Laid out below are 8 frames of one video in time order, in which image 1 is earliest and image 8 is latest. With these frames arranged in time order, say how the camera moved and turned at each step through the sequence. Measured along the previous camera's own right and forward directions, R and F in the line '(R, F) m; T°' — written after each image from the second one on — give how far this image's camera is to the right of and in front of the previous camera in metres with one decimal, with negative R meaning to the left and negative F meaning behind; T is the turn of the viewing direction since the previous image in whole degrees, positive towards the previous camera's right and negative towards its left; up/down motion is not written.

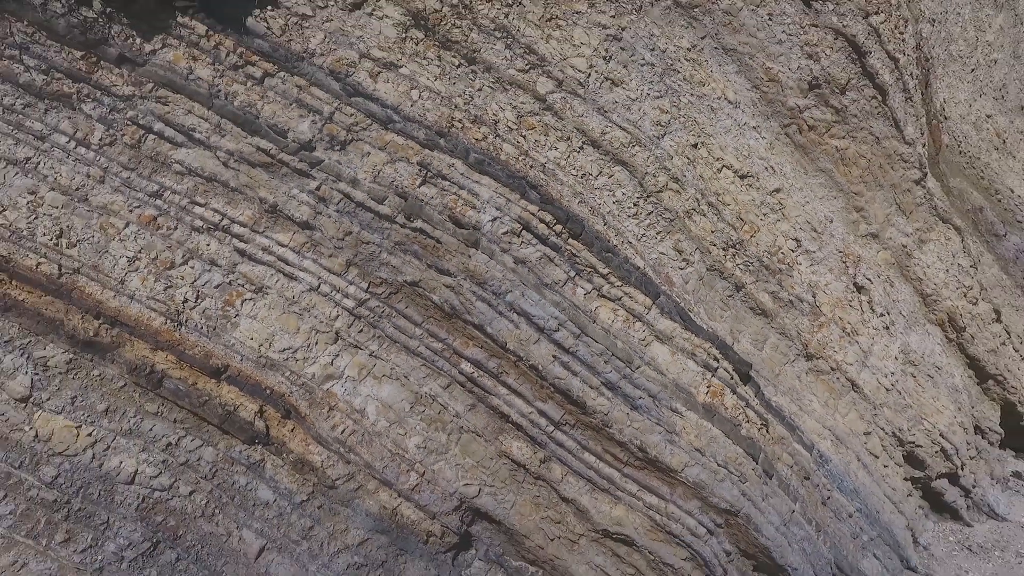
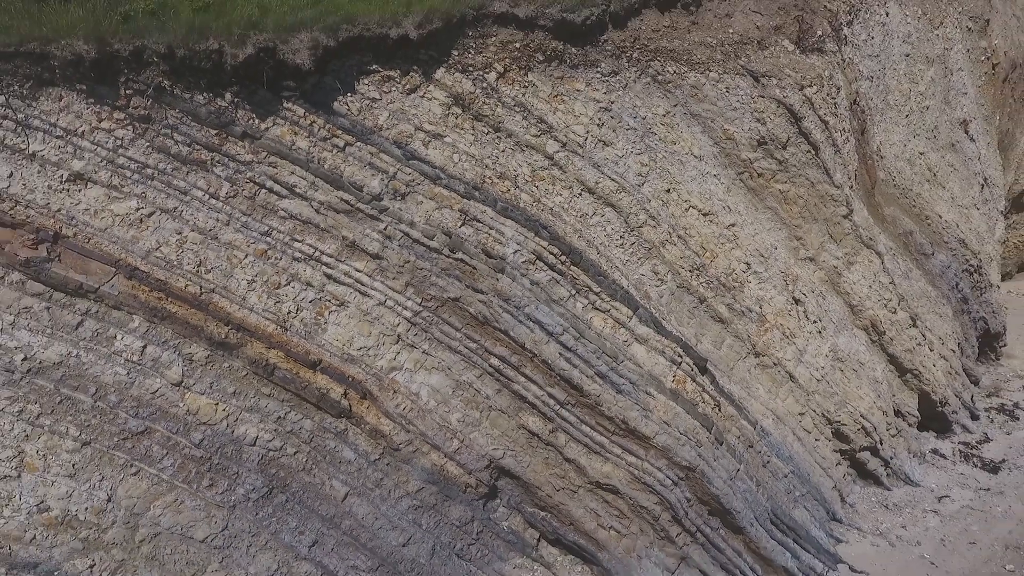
(-0.2, -1.4) m; 0°
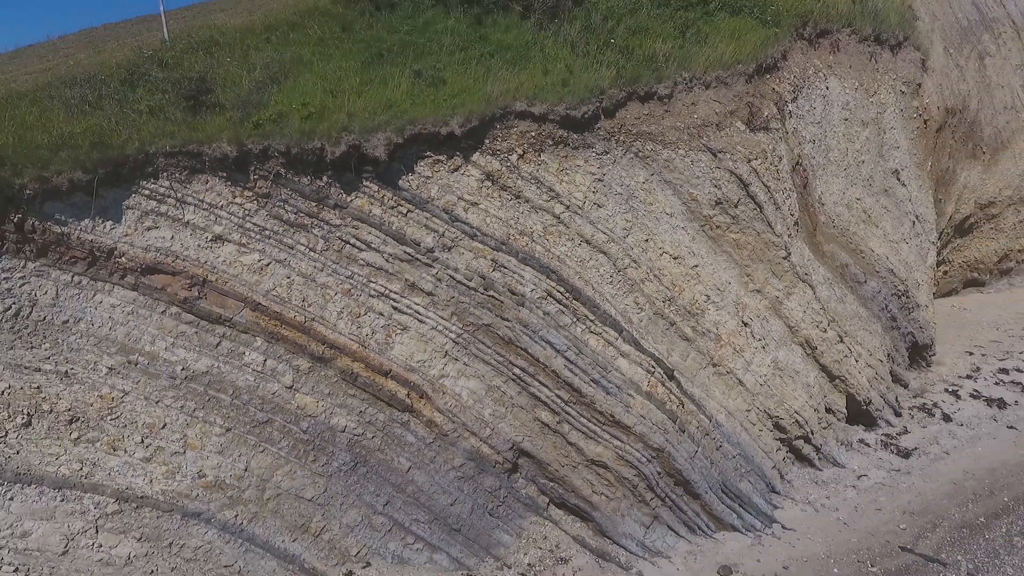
(-0.2, -1.9) m; 0°
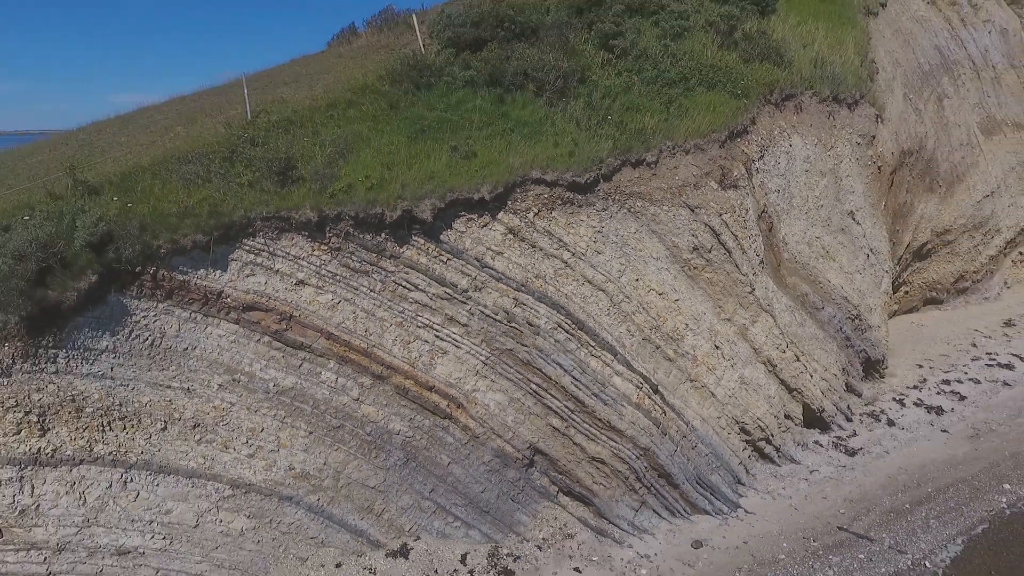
(-0.3, -1.9) m; 0°
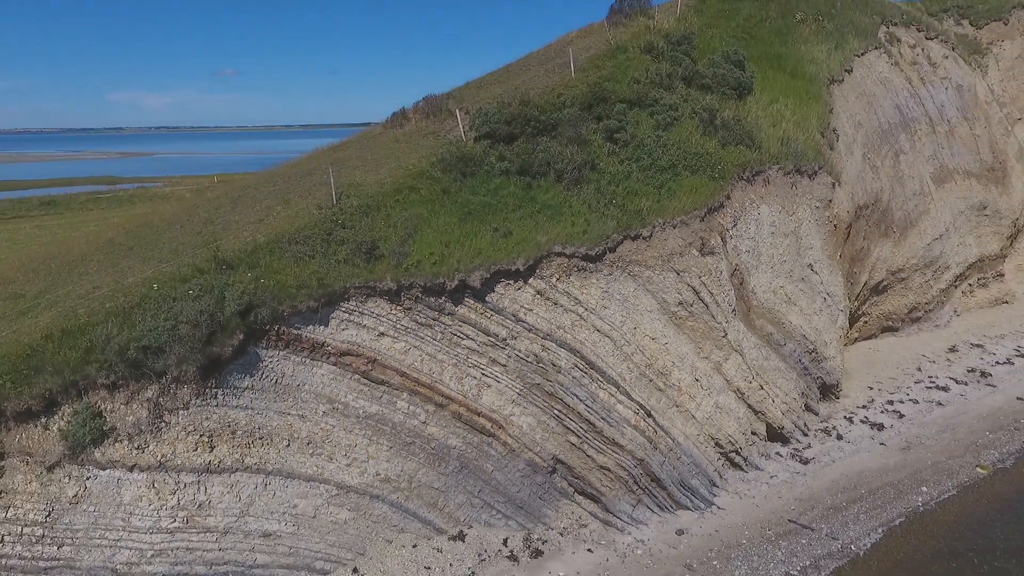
(-0.5, -2.9) m; 0°
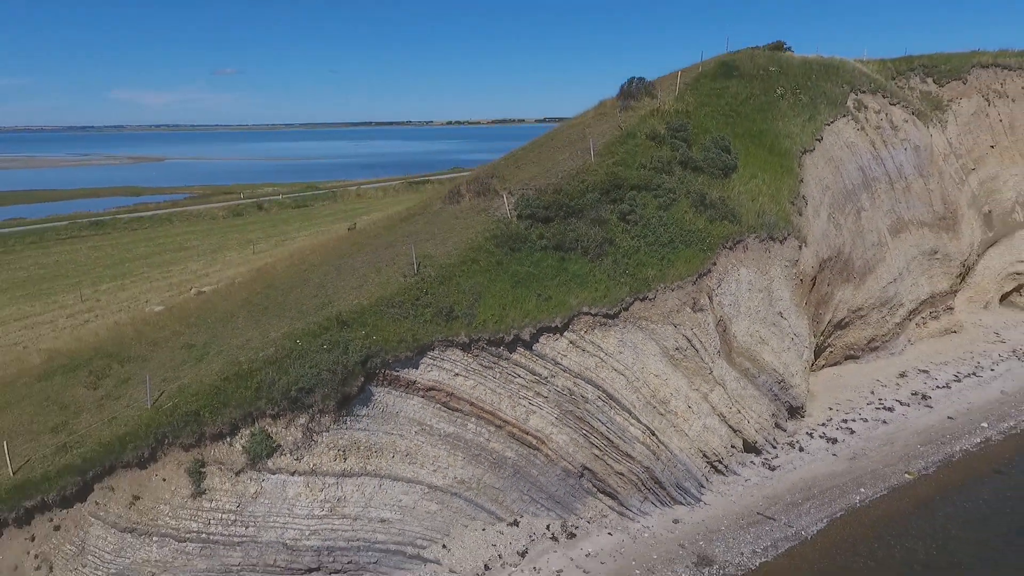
(-1.0, -4.2) m; 0°
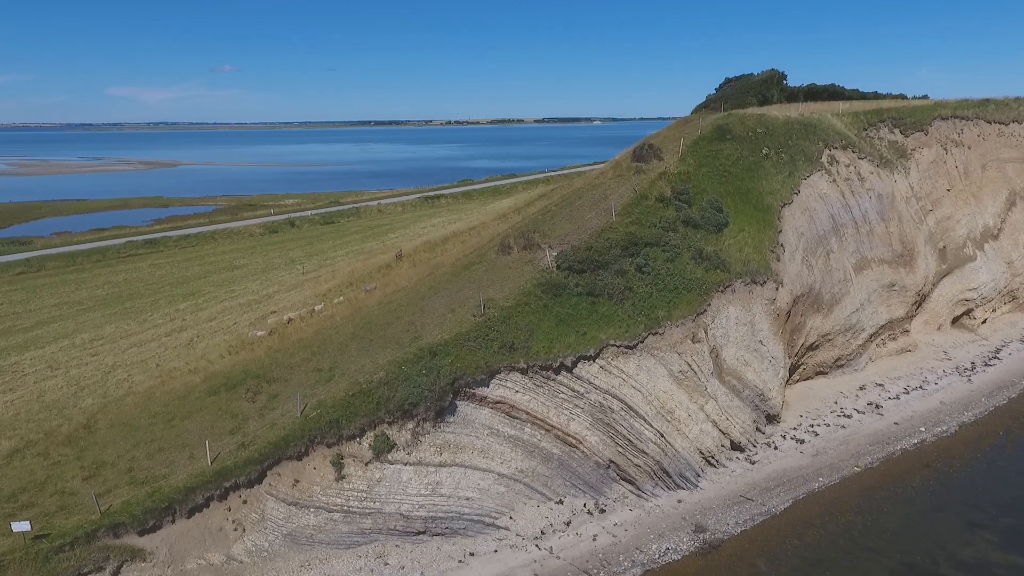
(-1.6, -5.5) m; 0°
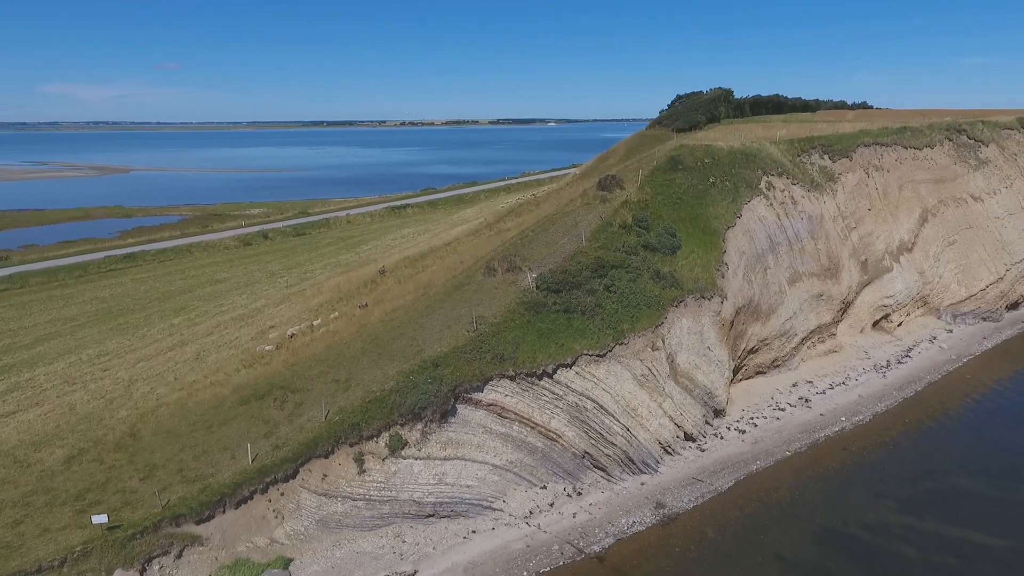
(-1.2, -3.9) m; +4°
